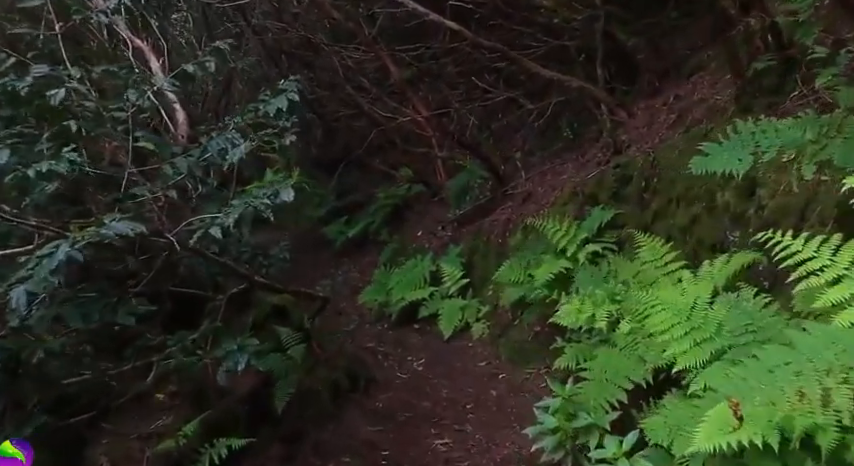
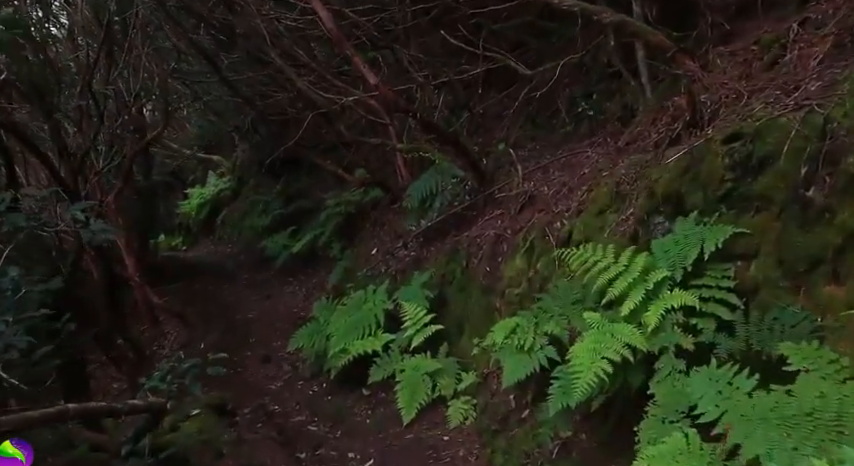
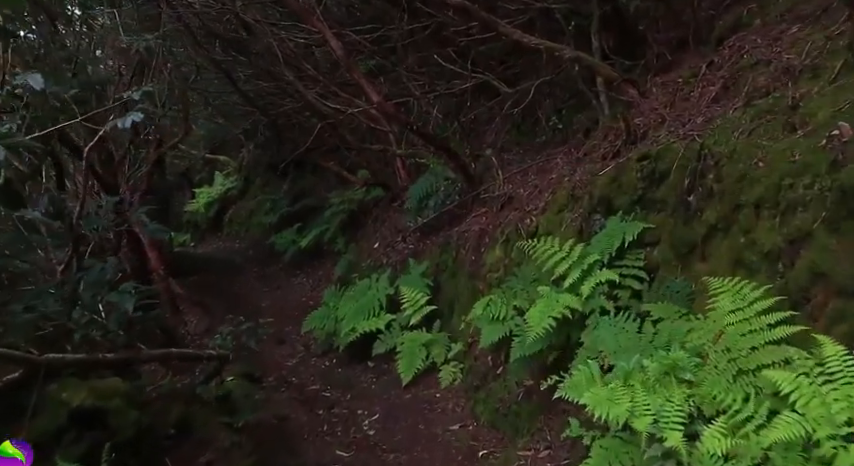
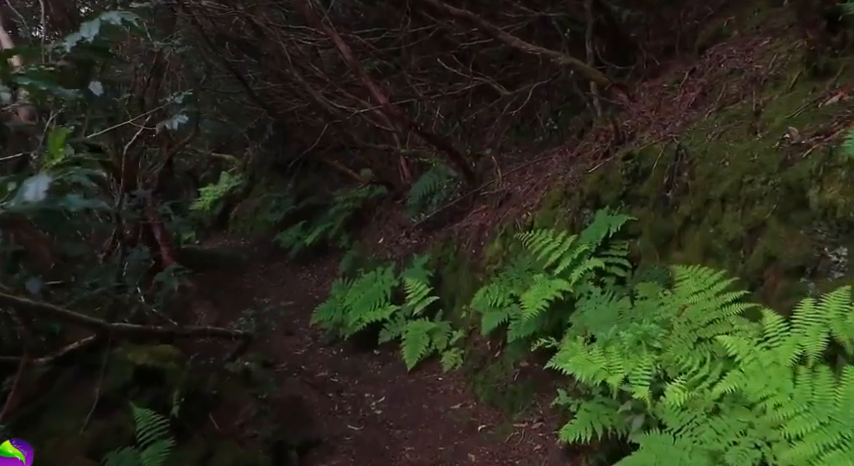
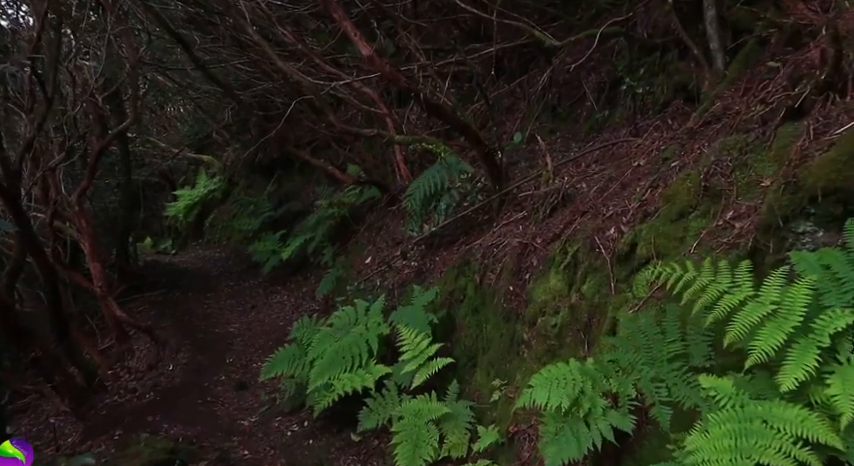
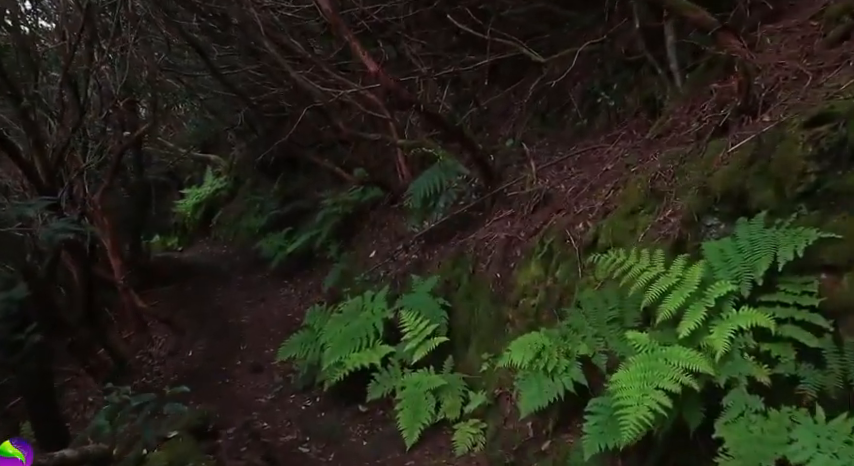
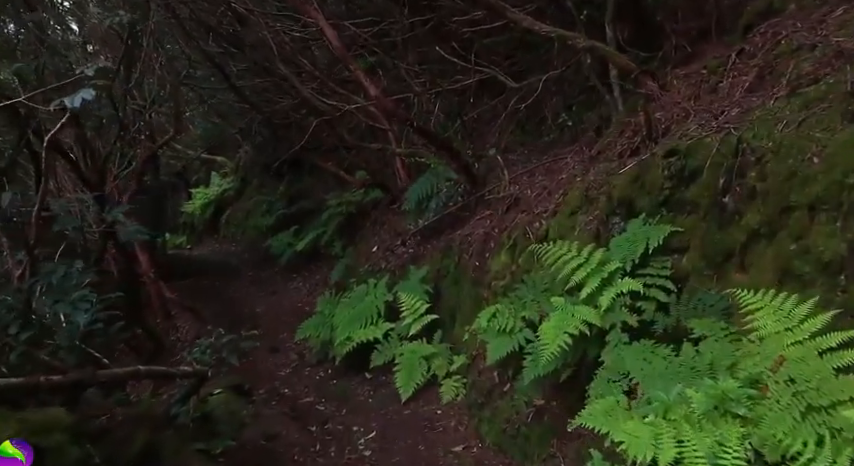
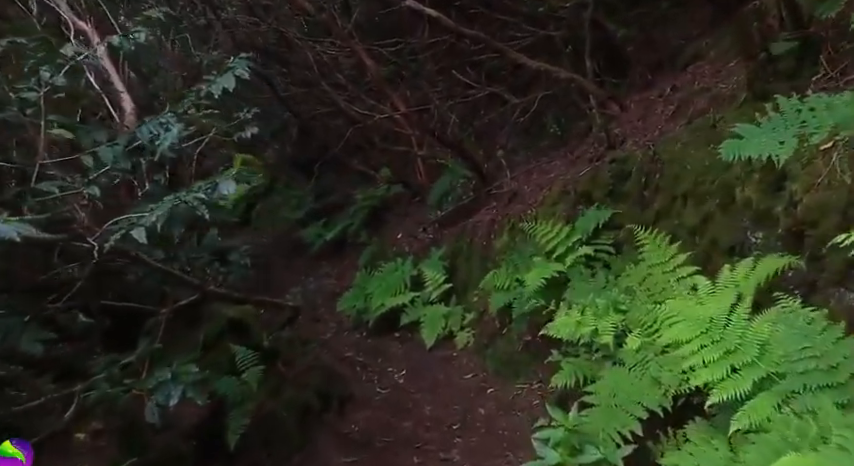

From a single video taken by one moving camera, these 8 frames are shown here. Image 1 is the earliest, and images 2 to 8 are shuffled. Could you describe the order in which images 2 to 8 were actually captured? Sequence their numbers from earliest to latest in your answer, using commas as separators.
8, 4, 3, 7, 2, 6, 5
